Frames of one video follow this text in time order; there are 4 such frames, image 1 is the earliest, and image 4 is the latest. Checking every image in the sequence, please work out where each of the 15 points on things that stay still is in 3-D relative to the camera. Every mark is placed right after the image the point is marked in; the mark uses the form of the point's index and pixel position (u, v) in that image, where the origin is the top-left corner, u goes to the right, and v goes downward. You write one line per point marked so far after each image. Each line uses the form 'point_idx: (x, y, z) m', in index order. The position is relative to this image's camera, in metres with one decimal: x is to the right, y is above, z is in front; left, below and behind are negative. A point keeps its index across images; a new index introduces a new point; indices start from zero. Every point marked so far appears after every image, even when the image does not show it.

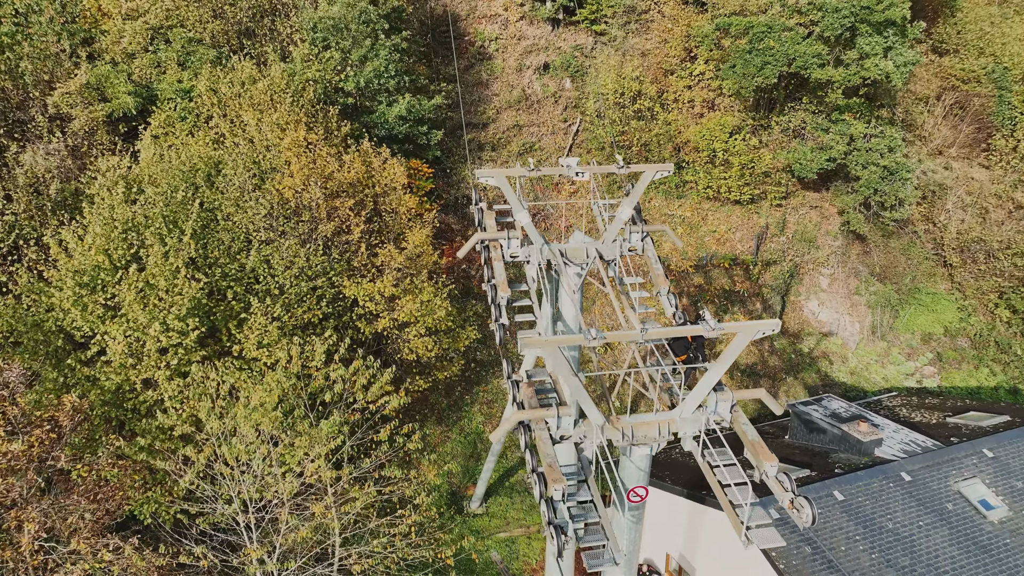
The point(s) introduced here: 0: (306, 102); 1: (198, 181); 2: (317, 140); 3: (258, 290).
0: (-5.6, +5.0, +19.1) m
1: (-7.1, +2.3, +16.3) m
2: (-4.7, +3.6, +17.5) m
3: (-5.2, -0.1, +14.7) m
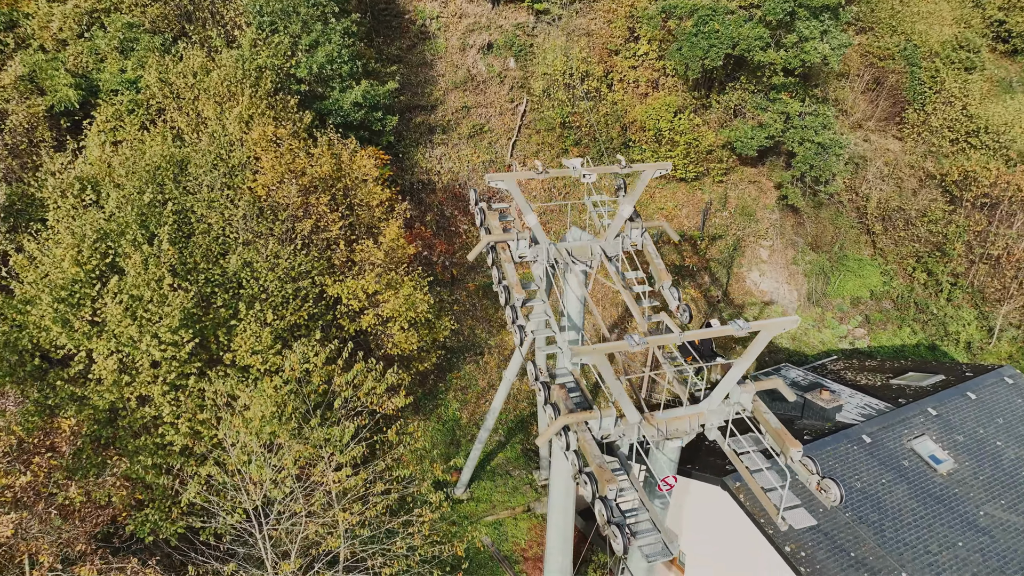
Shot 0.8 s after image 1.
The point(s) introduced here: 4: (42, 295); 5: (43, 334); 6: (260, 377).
0: (-6.5, +5.1, +18.4) m
1: (-7.5, +2.2, +15.6) m
2: (-5.3, +3.6, +17.0) m
3: (-5.4, -0.1, +14.3) m
4: (-8.2, -0.2, +12.5) m
5: (-8.3, -0.8, +12.6) m
6: (-4.8, -1.7, +13.5) m
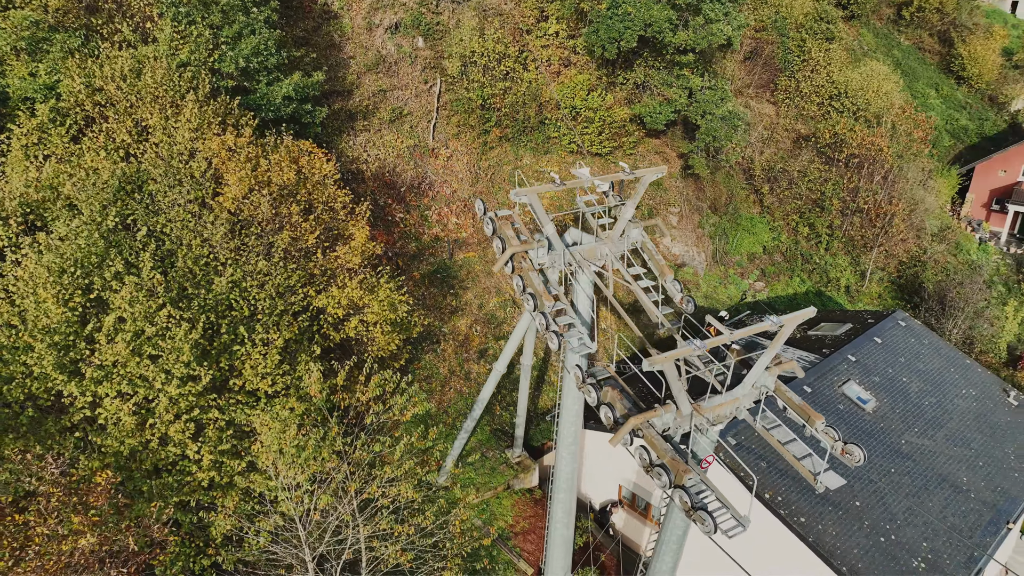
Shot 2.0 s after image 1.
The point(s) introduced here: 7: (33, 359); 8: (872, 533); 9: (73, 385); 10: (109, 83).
0: (-7.6, +4.7, +17.4) m
1: (-7.9, +1.6, +14.6) m
2: (-6.1, +3.3, +16.4) m
3: (-5.4, -0.6, +14.0) m
4: (-7.8, -1.0, +11.7) m
5: (-7.8, -1.6, +11.7) m
6: (-4.5, -2.1, +13.4) m
7: (-7.9, -1.2, +11.8) m
8: (+7.7, -5.2, +15.1) m
9: (-7.1, -1.5, +11.5) m
10: (-9.5, +4.8, +16.7) m
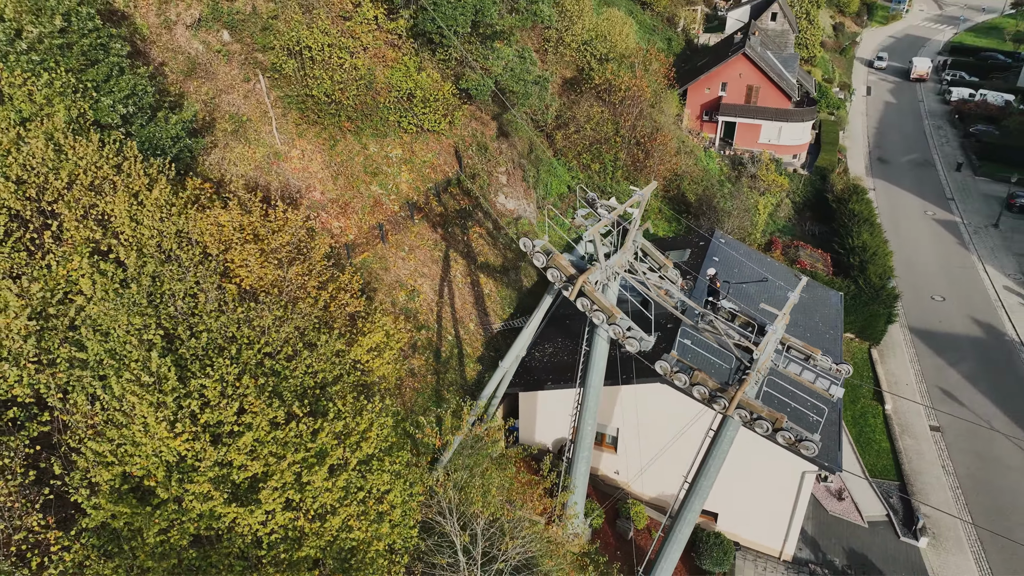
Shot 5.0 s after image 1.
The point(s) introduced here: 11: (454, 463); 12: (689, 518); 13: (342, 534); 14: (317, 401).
0: (-8.4, +2.8, +15.7) m
1: (-6.9, -0.5, +13.5) m
2: (-6.3, +1.7, +15.5) m
3: (-3.9, -2.1, +14.3) m
4: (-5.0, -3.2, +11.3) m
5: (-5.0, -3.8, +11.4) m
6: (-2.6, -3.4, +14.3) m
7: (-5.2, -3.4, +11.4) m
8: (+8.1, -3.6, +21.2) m
9: (-4.2, -3.6, +11.5) m
10: (-9.8, +2.4, +14.2) m
11: (-1.3, -4.0, +16.4) m
12: (+4.1, -5.5, +16.9) m
13: (-3.0, -4.4, +12.5) m
14: (-3.9, -2.2, +14.1) m
